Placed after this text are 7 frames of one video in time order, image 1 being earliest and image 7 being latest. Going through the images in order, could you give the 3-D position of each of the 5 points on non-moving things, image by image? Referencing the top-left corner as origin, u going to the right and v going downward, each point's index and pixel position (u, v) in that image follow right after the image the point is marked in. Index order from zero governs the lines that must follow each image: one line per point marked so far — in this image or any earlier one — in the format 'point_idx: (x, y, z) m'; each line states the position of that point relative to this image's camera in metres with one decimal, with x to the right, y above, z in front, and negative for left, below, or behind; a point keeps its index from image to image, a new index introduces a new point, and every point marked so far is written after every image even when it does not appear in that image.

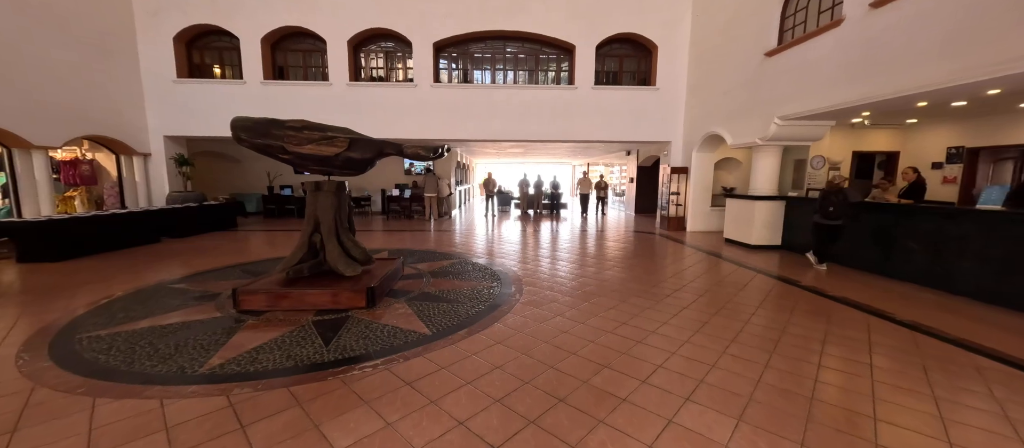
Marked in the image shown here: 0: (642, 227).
0: (+3.6, -0.1, +9.7) m
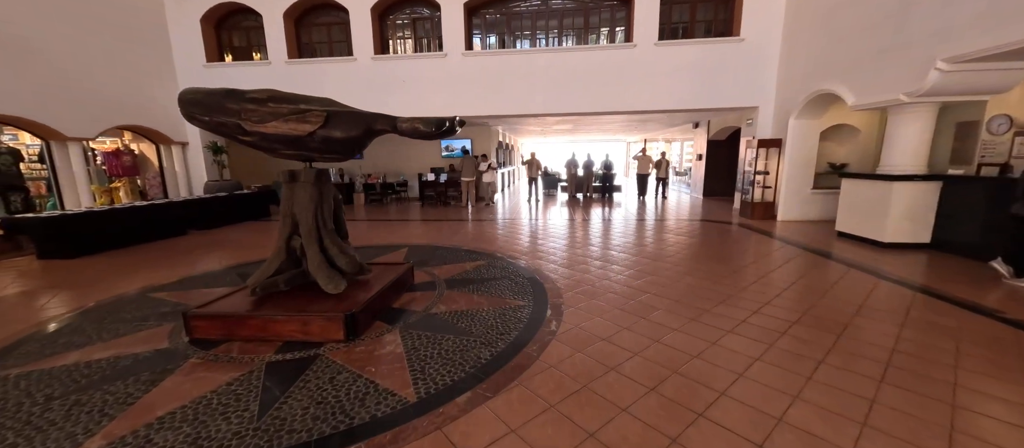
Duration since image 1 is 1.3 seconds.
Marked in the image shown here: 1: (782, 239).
0: (+4.7, +0.2, +8.0) m
1: (+4.4, -0.2, +5.7) m
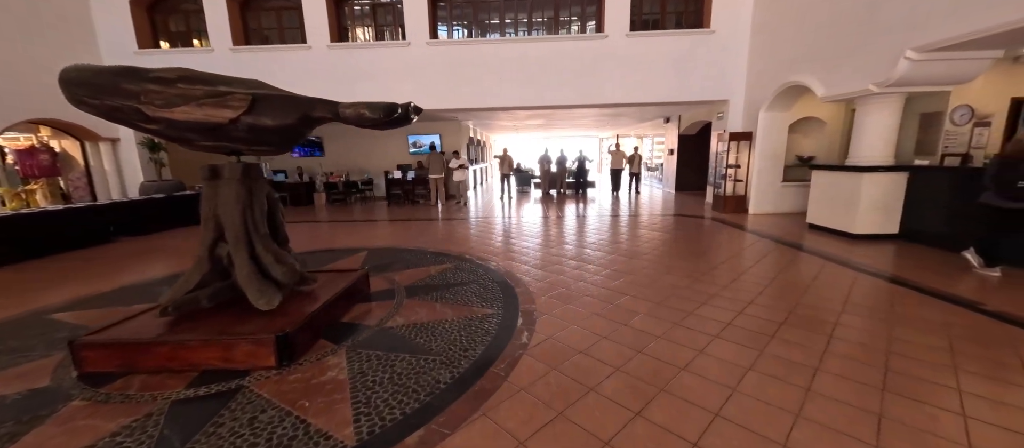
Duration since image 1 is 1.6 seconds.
0: (+4.0, +0.4, +8.0) m
1: (+4.0, -0.1, +5.7) m
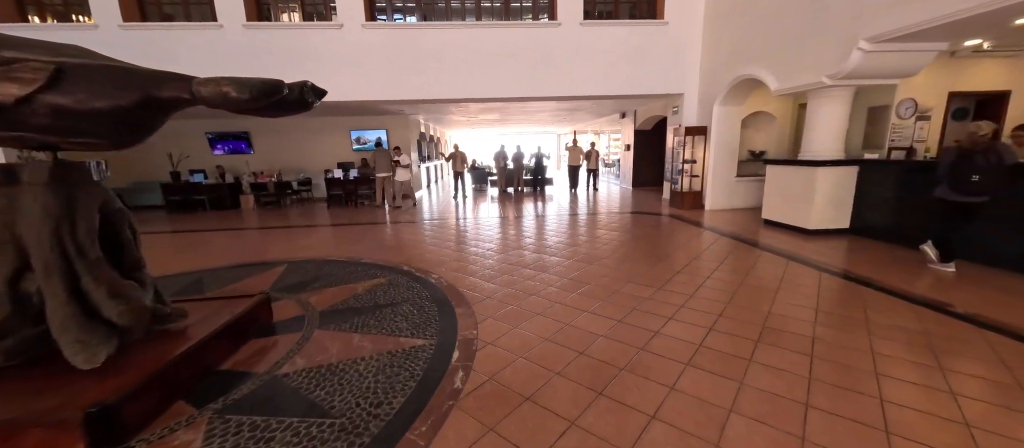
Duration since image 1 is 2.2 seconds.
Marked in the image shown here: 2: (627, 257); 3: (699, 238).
0: (+3.0, +0.4, +7.9) m
1: (+3.2, -0.1, +5.6) m
2: (+1.4, -0.4, +4.2) m
3: (+2.7, -0.2, +5.0) m
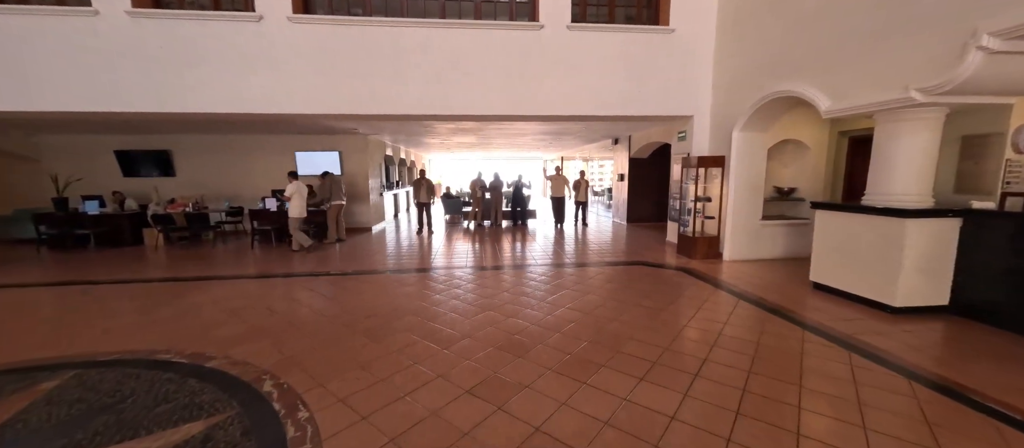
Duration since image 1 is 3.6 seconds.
0: (+2.5, -0.5, +6.5) m
1: (+2.8, -0.8, +4.2) m
2: (+1.0, -1.0, +2.8) m
3: (+2.3, -0.9, +3.6) m
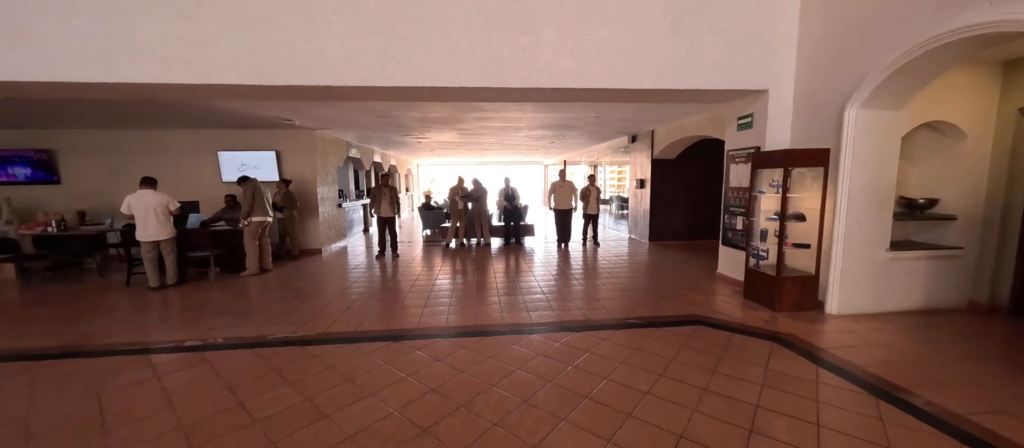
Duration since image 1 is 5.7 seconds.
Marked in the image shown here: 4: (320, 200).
0: (+2.3, -0.8, +4.6) m
1: (+2.6, -1.1, +2.3) m
2: (+0.8, -1.3, +0.9) m
3: (+2.1, -1.1, +1.7) m
4: (-3.6, +0.5, +6.4) m
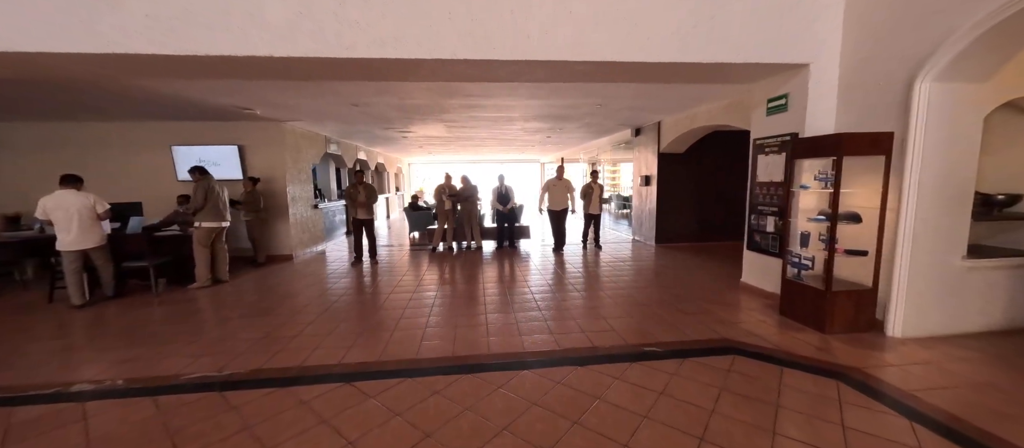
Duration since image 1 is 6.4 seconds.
0: (+2.2, -0.8, +4.0) m
1: (+2.5, -1.1, +1.7) m
2: (+0.8, -1.3, +0.3) m
3: (+2.0, -1.2, +1.1) m
4: (-3.7, +0.4, +5.8) m
